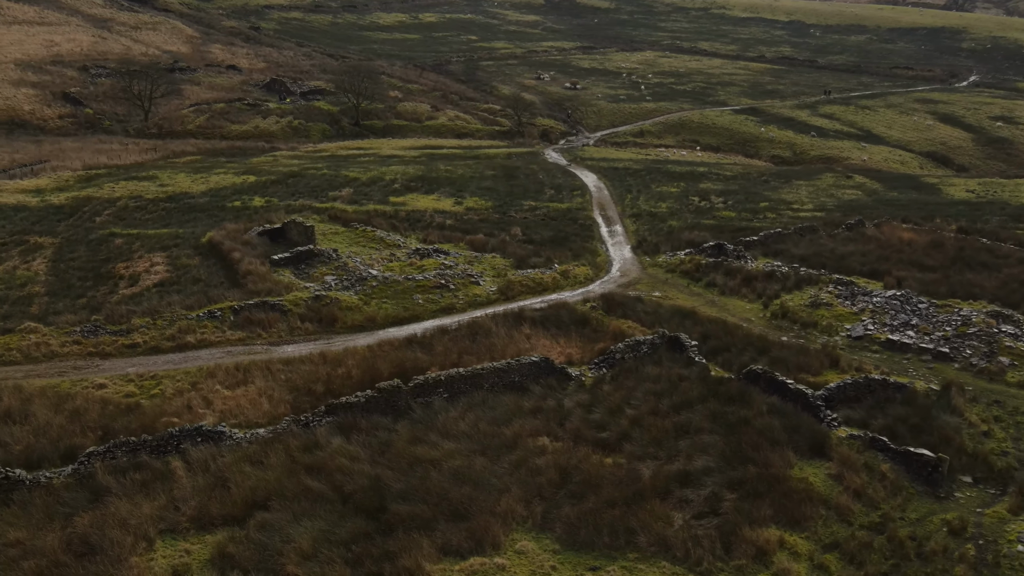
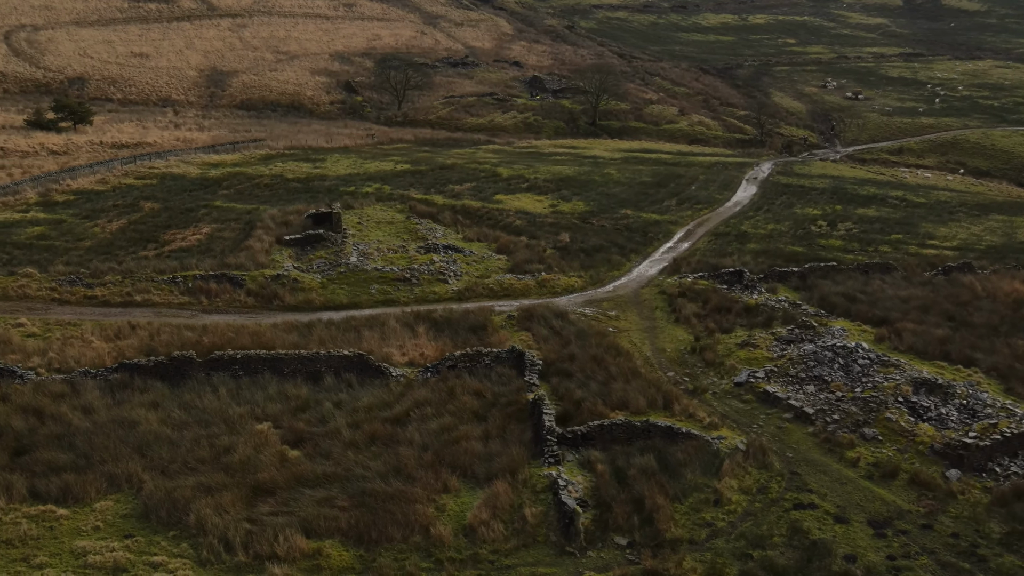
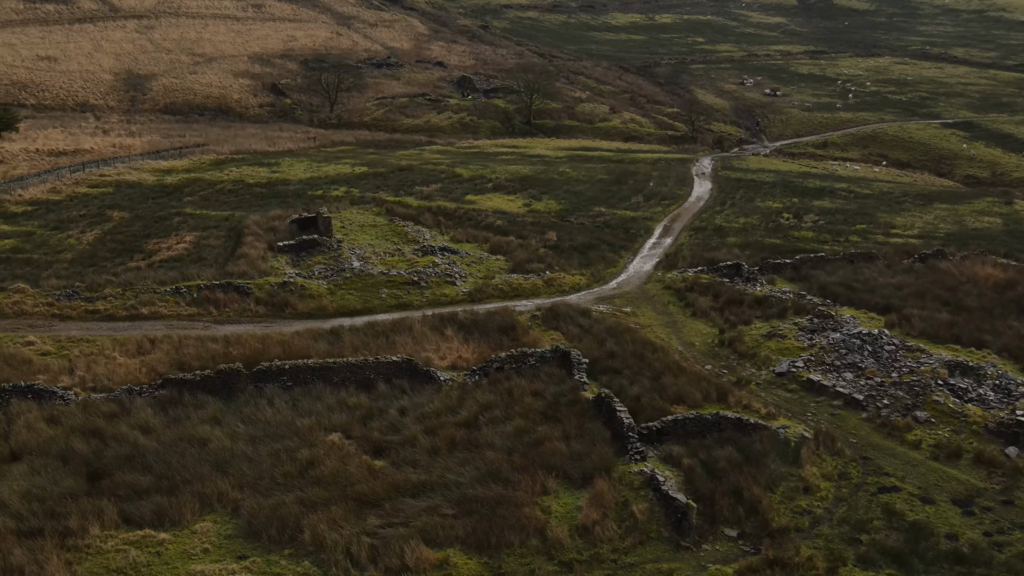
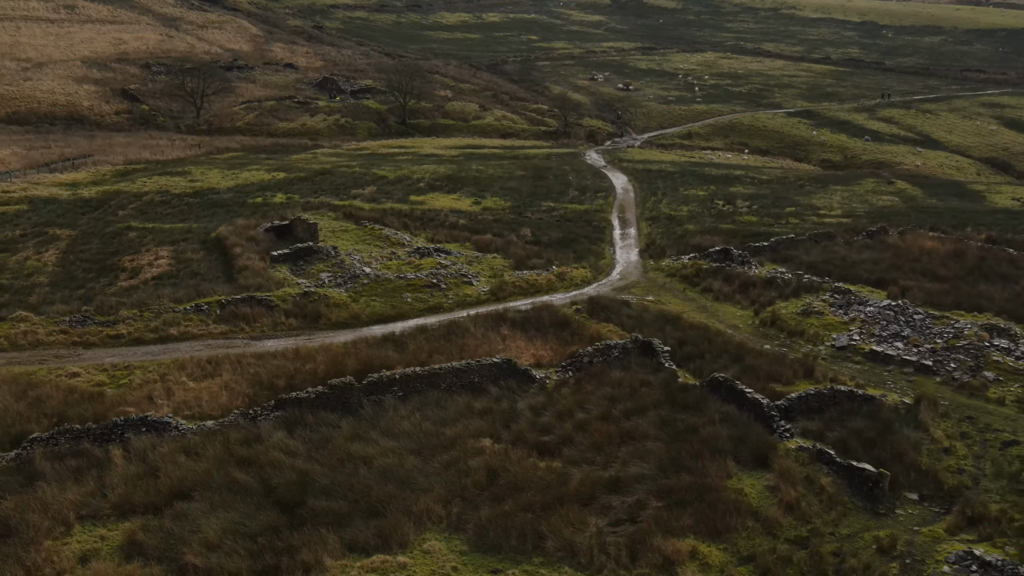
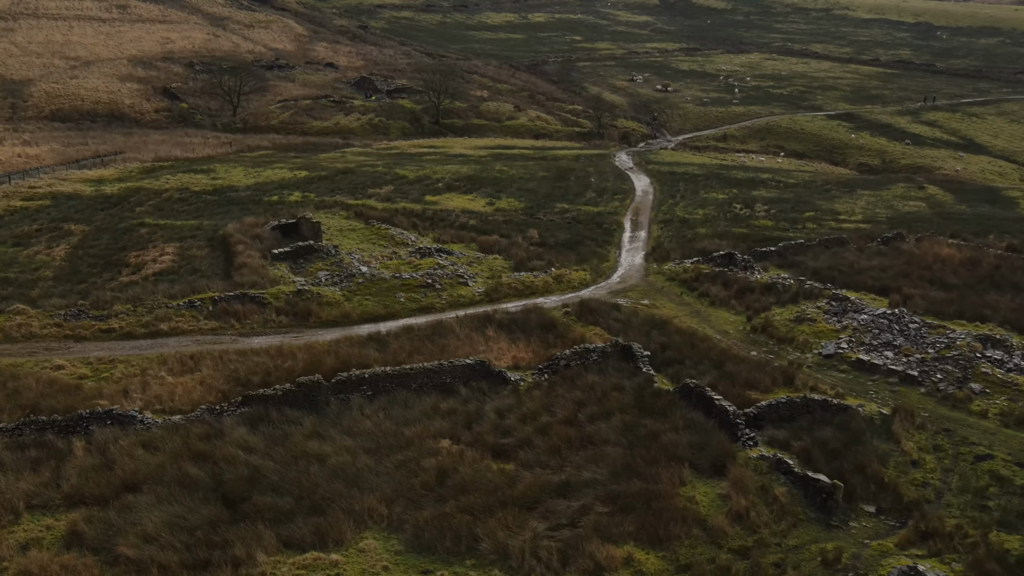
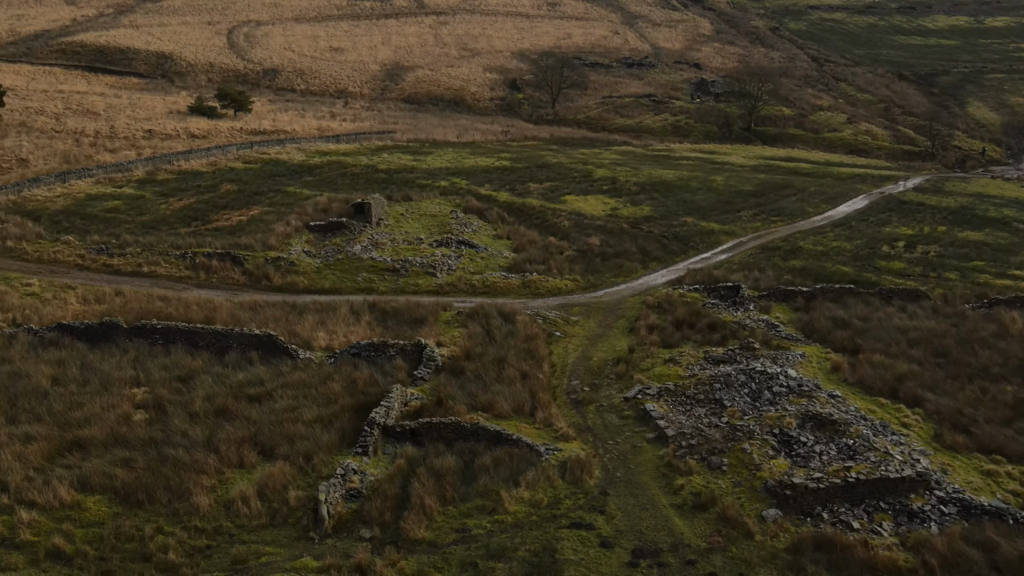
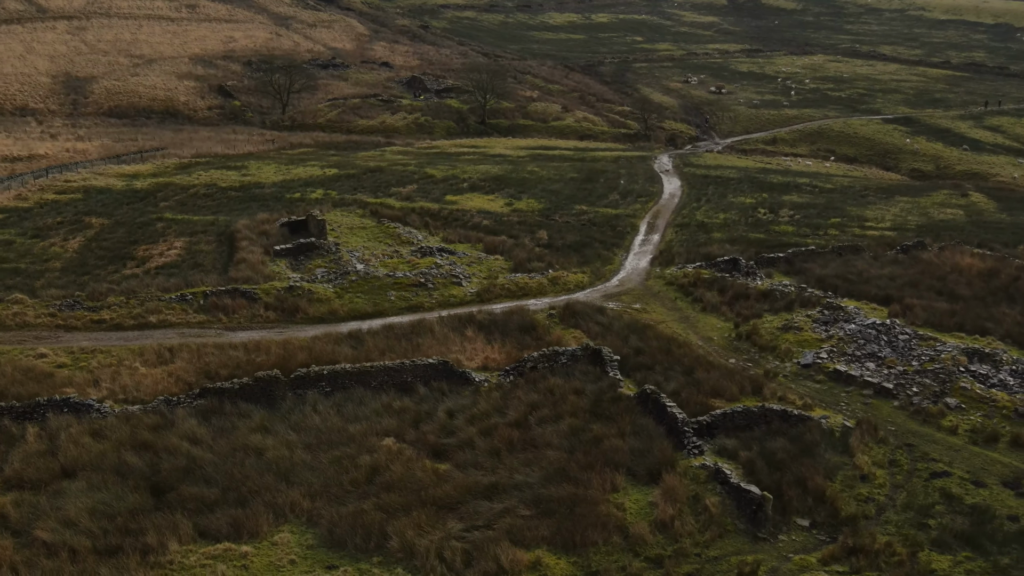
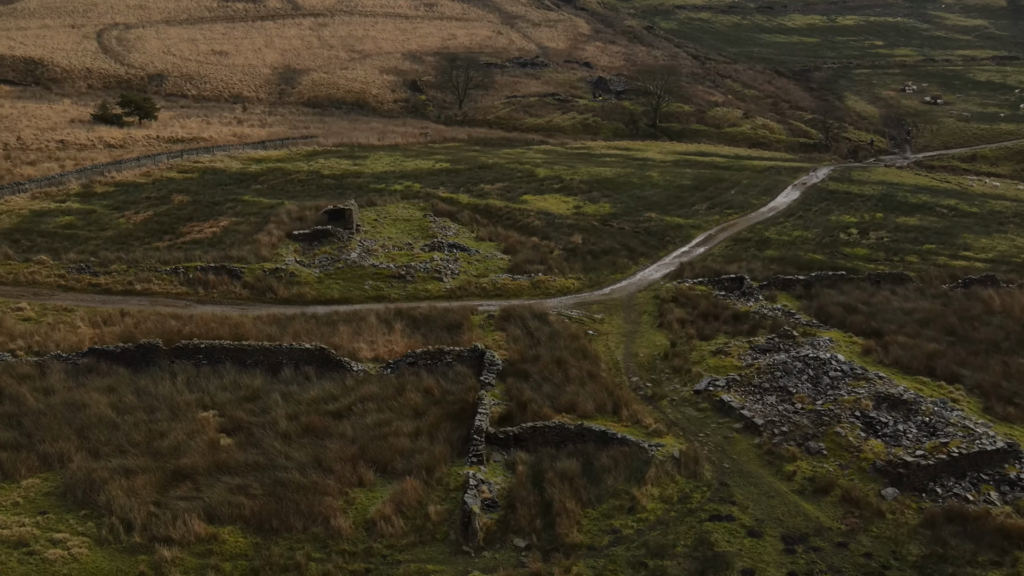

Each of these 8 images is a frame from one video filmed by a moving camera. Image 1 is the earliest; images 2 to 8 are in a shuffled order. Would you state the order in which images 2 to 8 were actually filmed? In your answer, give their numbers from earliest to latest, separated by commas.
4, 5, 7, 3, 2, 8, 6
